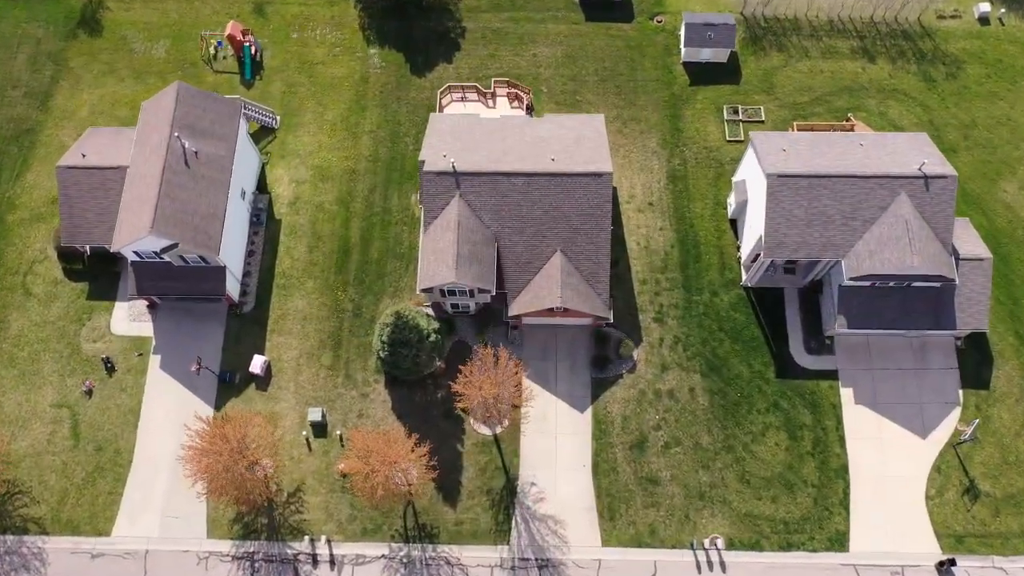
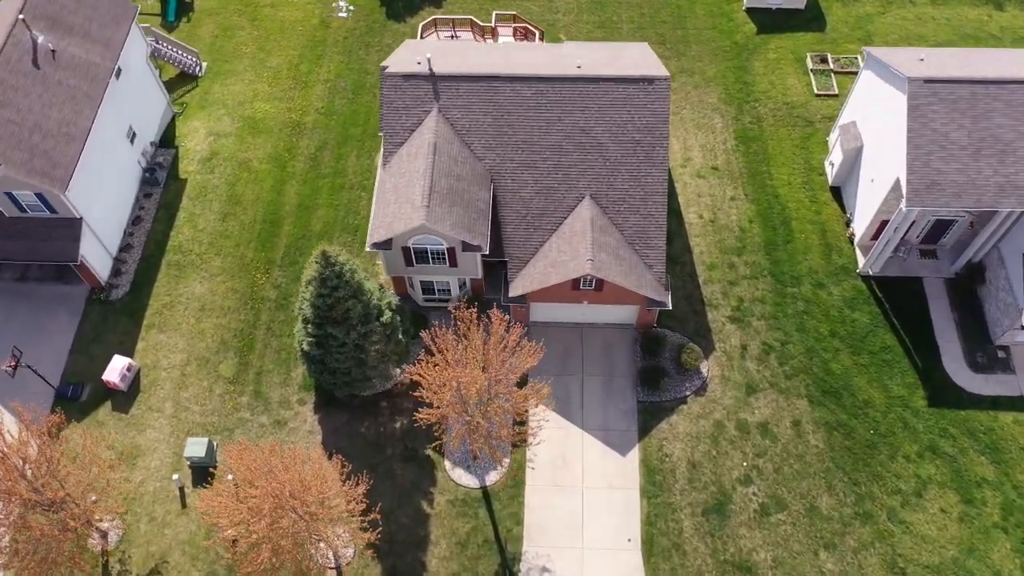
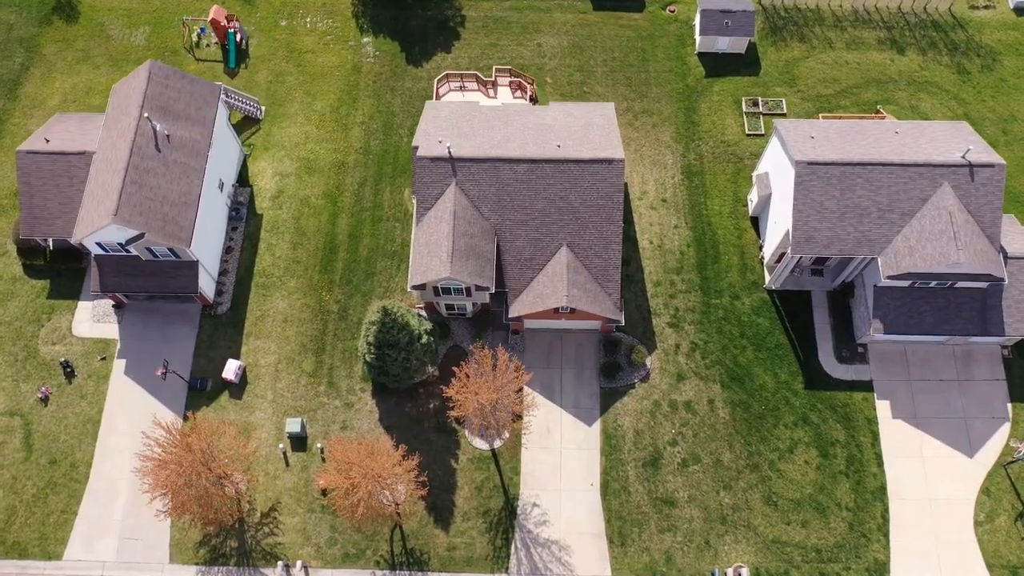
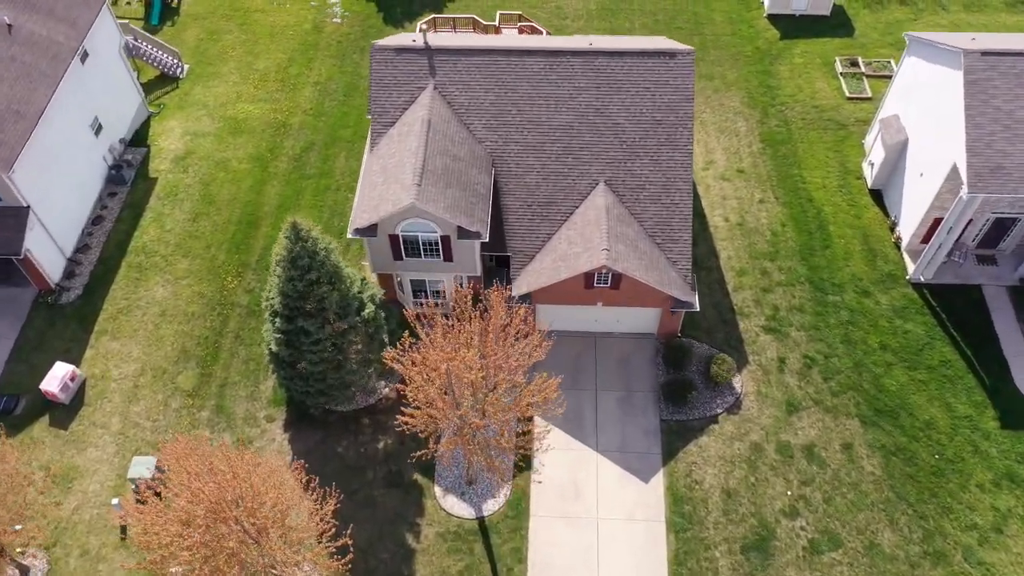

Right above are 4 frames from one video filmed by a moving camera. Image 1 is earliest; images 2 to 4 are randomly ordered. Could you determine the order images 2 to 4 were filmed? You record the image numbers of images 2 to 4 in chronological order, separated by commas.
3, 2, 4
